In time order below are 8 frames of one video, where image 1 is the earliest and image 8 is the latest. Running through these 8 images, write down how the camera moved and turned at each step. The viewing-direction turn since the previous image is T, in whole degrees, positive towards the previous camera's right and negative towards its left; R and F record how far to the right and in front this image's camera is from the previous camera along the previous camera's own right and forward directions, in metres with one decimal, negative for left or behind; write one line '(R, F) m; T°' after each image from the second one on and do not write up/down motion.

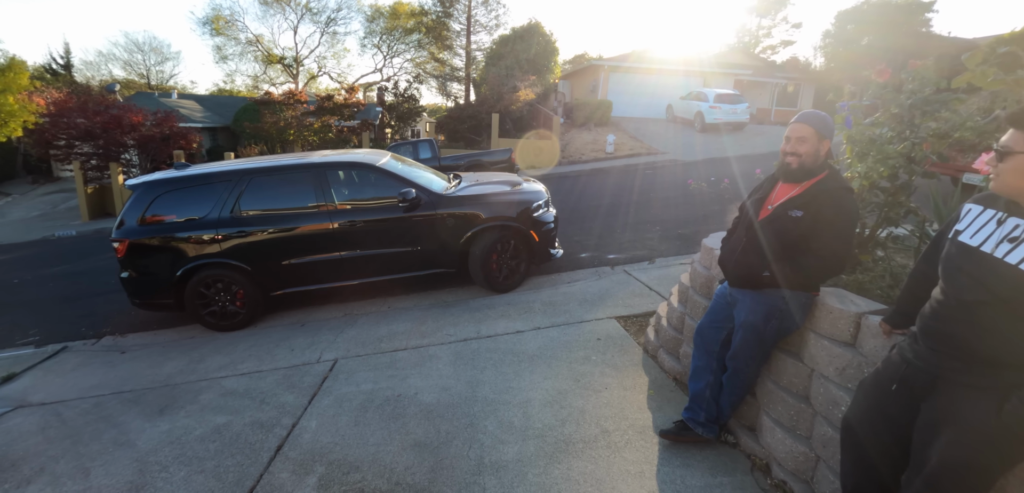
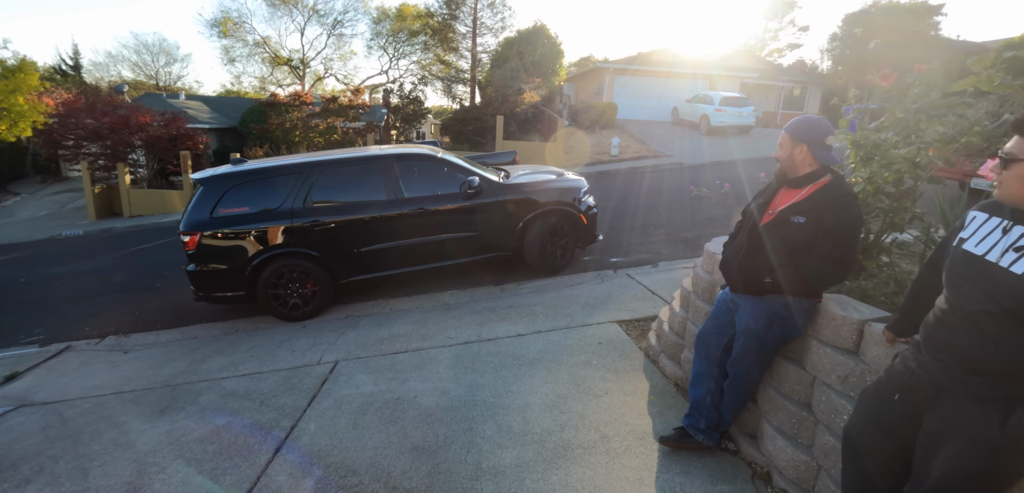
(0.0, 0.0) m; -1°
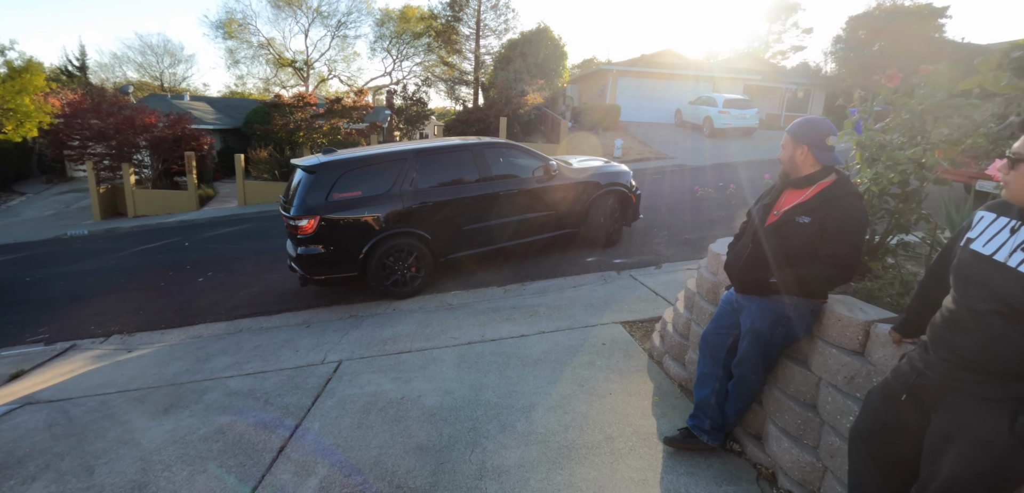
(0.0, 0.0) m; 0°
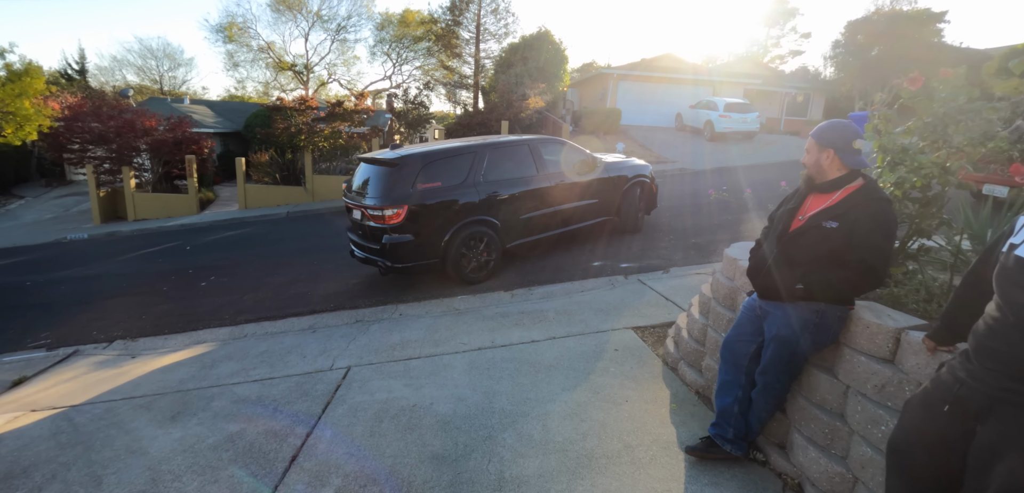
(-0.1, 0.0) m; 0°
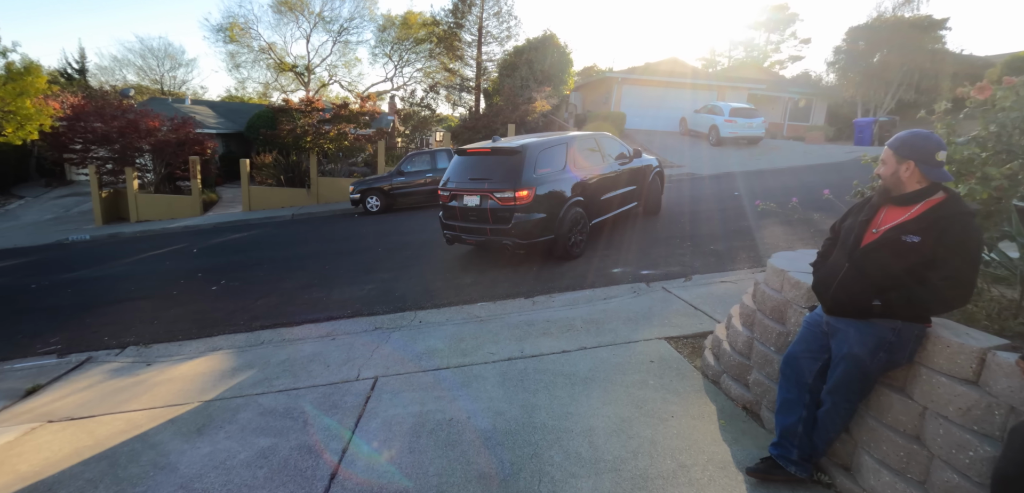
(-0.3, +0.1) m; 0°
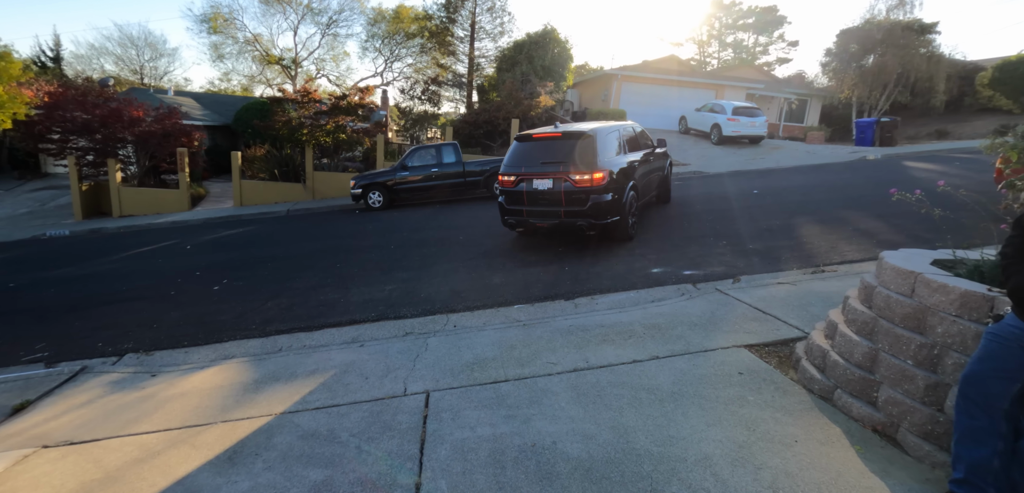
(-0.6, +0.5) m; +2°
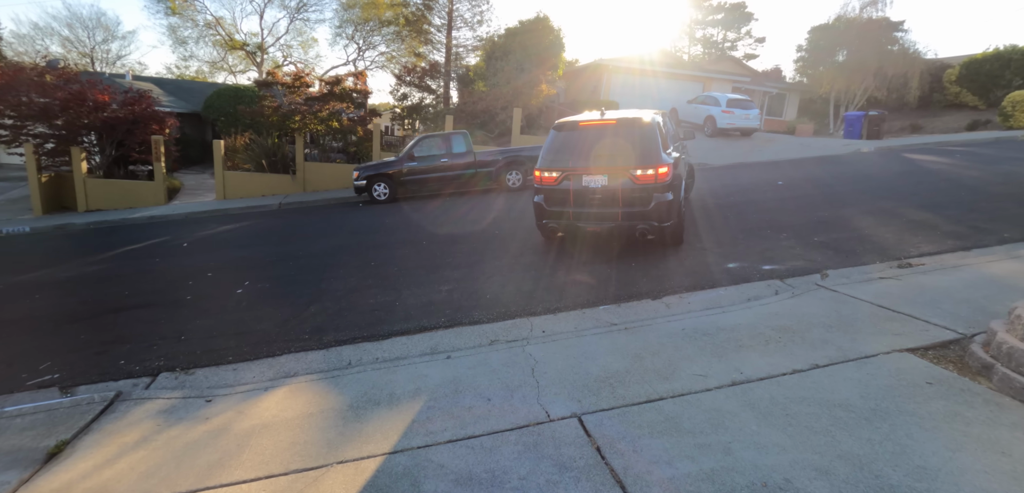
(-1.2, +0.6) m; +4°
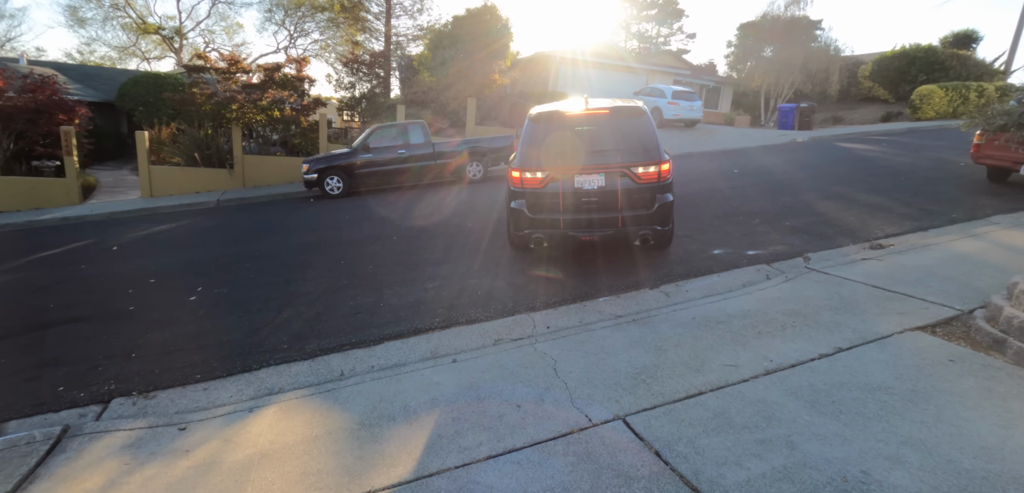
(-0.5, +0.3) m; +7°
